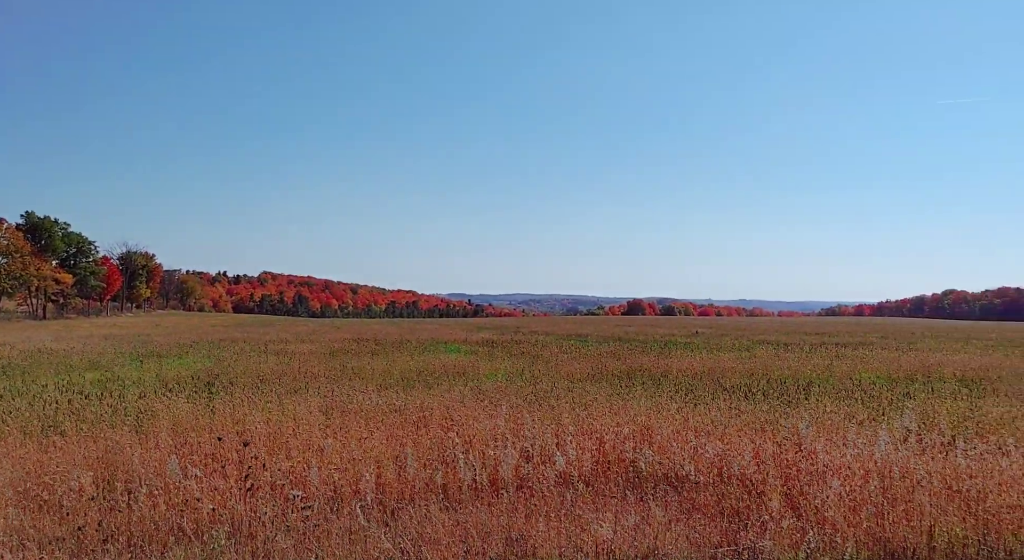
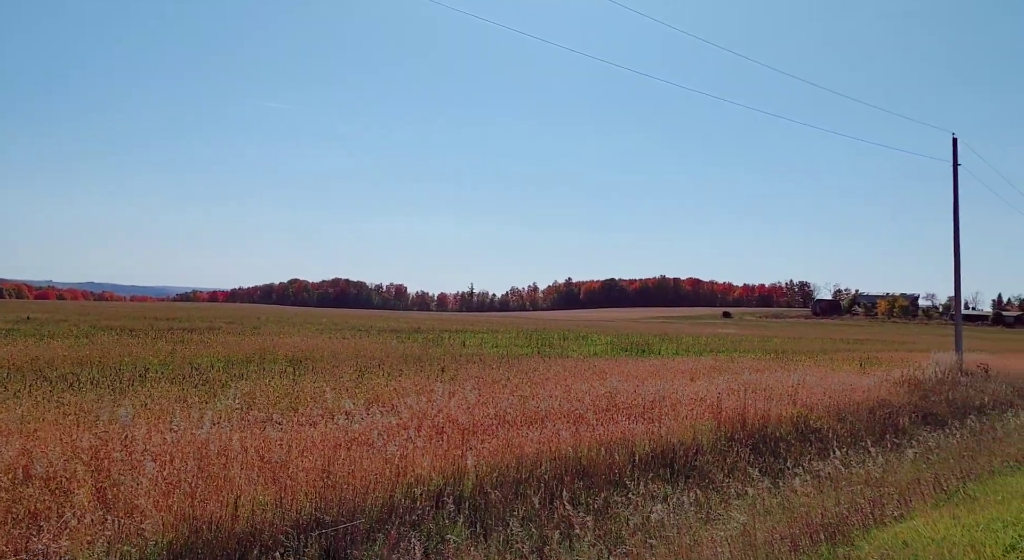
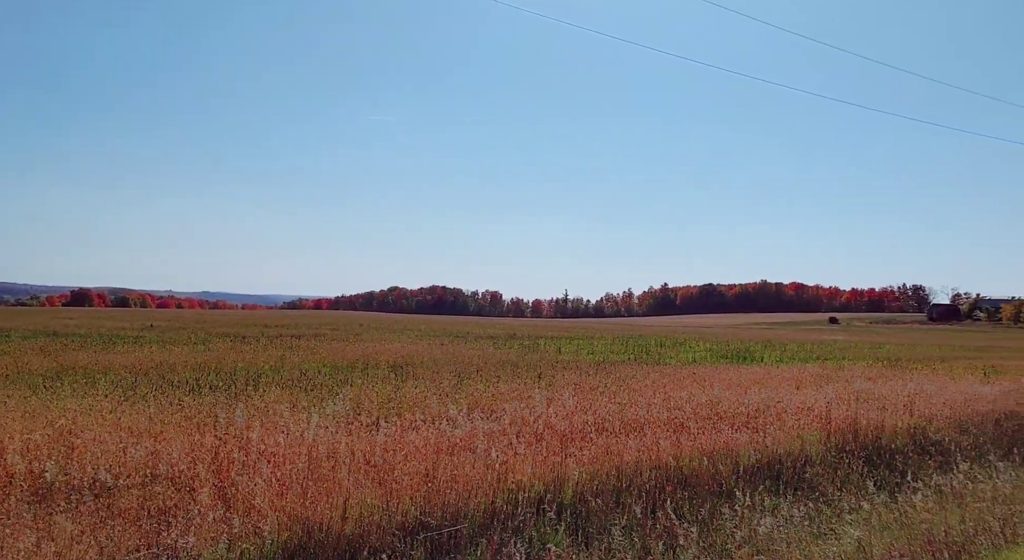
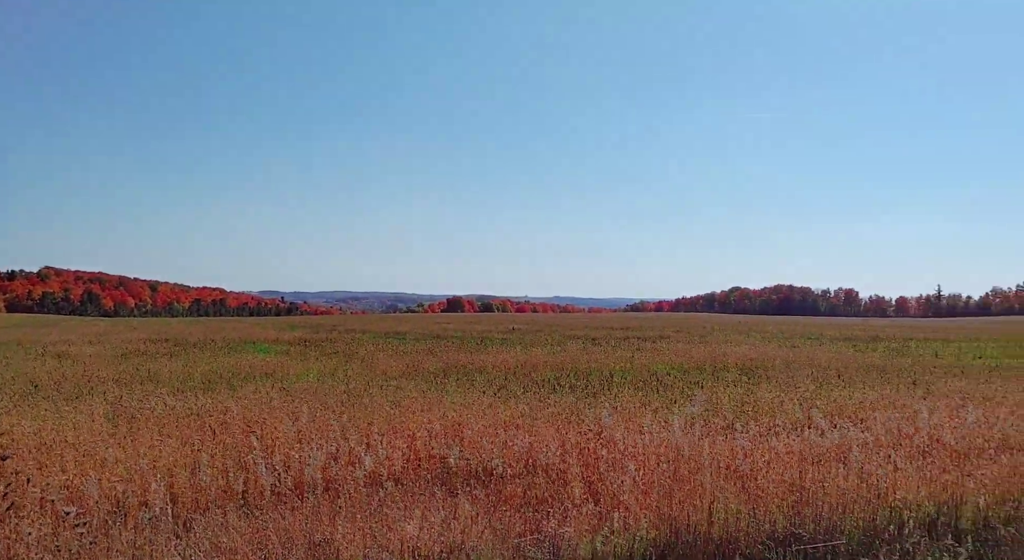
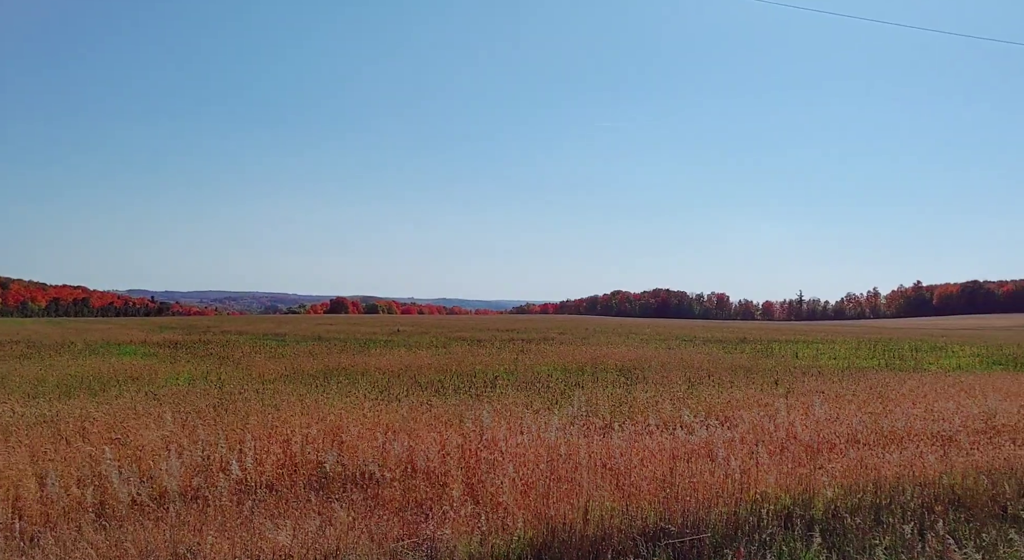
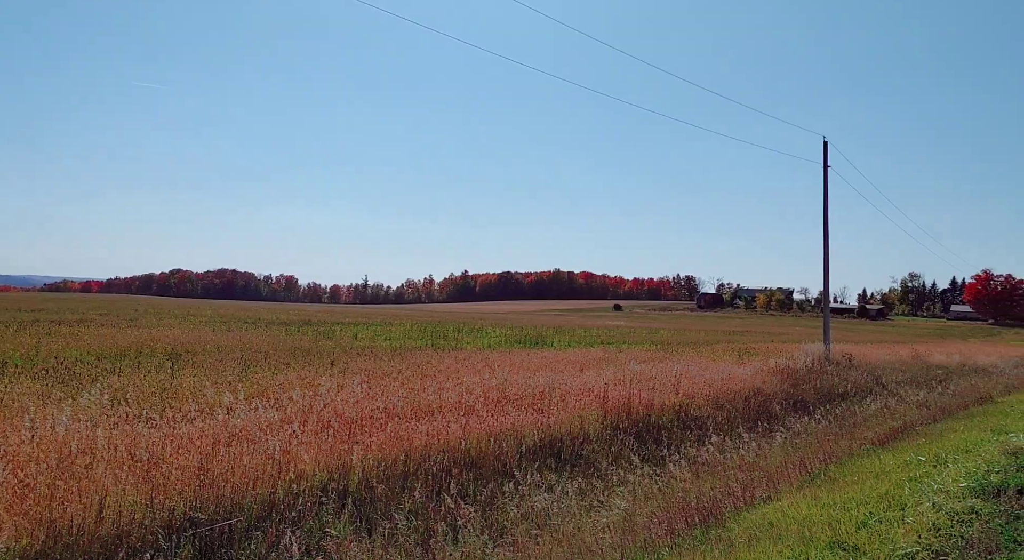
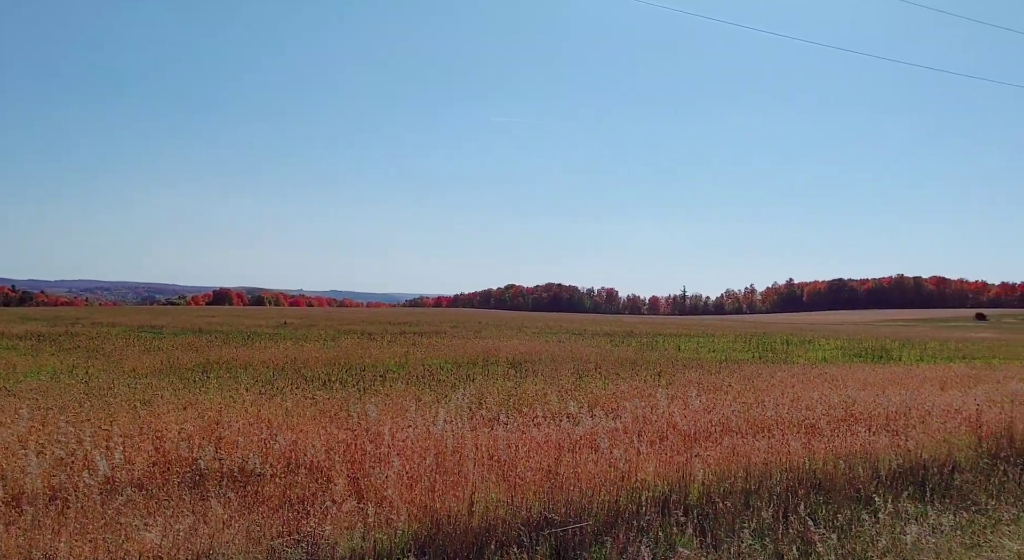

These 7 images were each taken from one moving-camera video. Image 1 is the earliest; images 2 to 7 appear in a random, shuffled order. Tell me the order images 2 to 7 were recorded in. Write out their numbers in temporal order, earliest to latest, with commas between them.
4, 5, 7, 3, 2, 6
